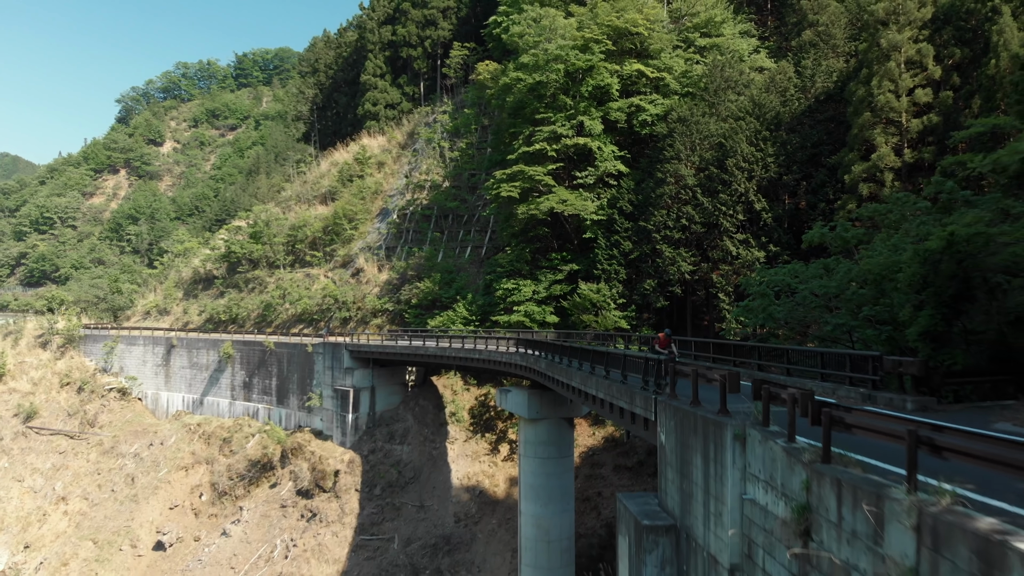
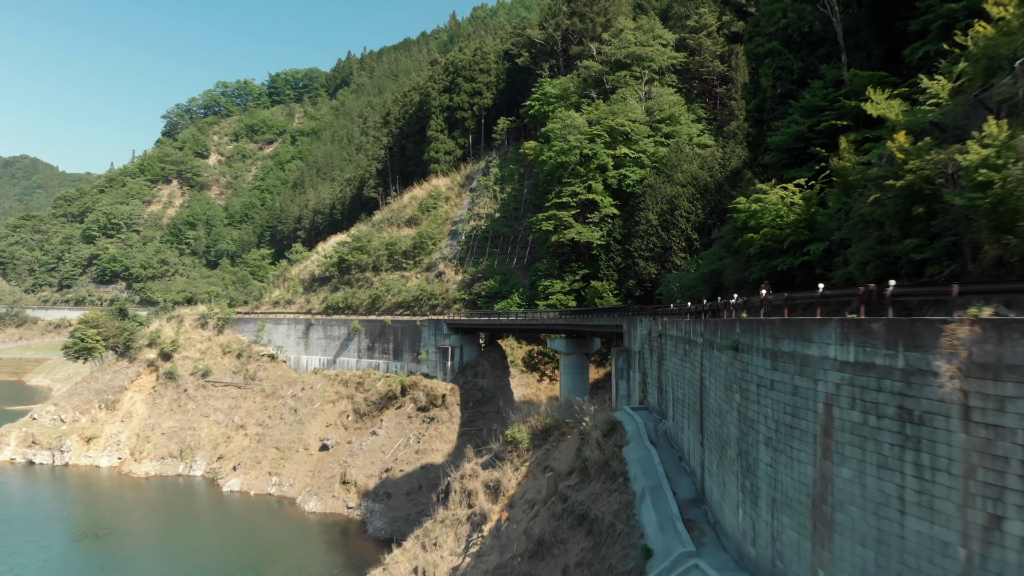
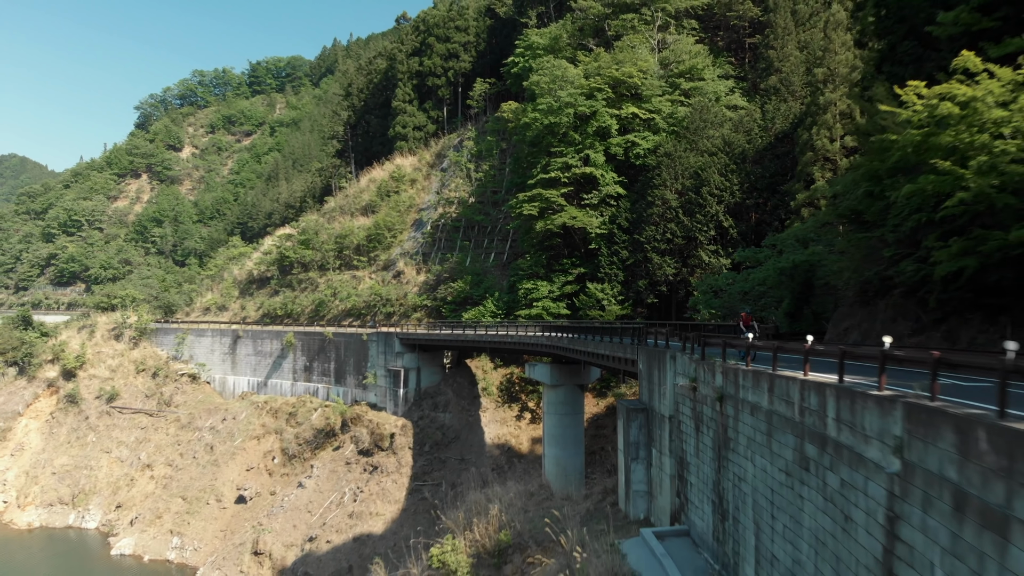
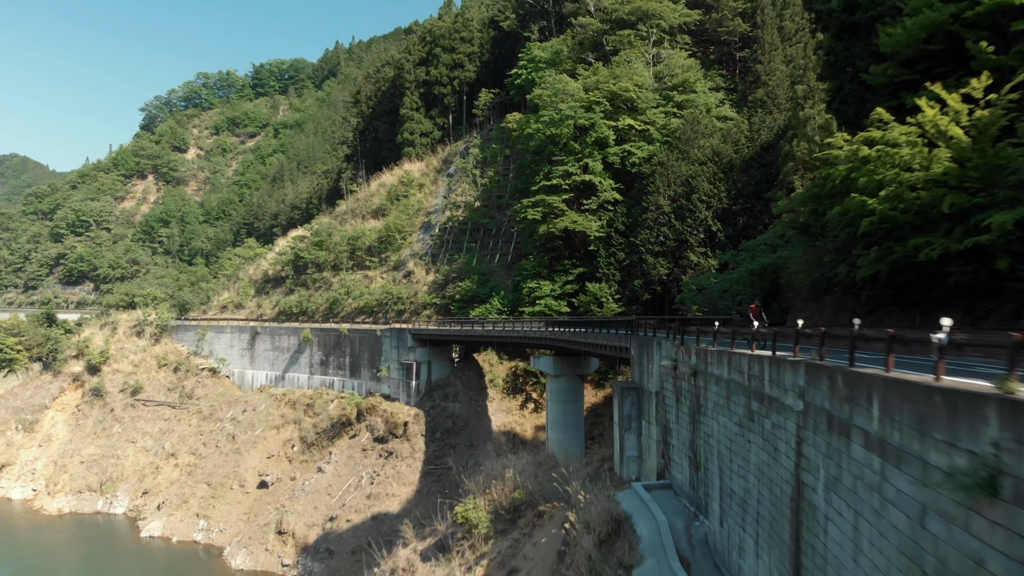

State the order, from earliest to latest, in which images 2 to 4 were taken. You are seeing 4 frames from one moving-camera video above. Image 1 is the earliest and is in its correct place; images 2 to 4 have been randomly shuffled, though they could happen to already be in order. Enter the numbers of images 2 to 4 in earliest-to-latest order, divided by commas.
3, 4, 2
